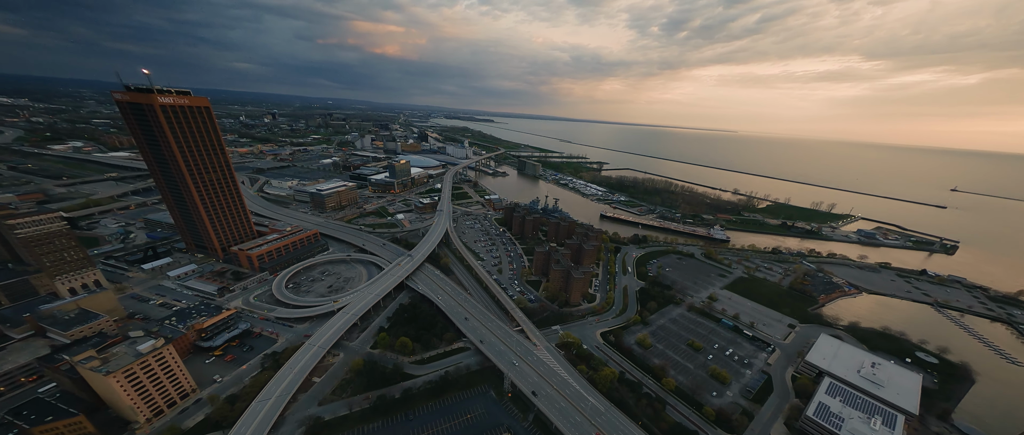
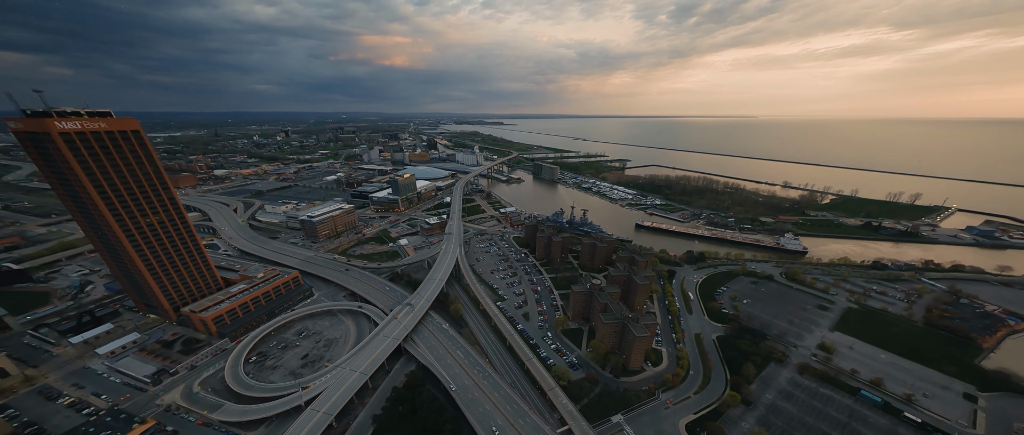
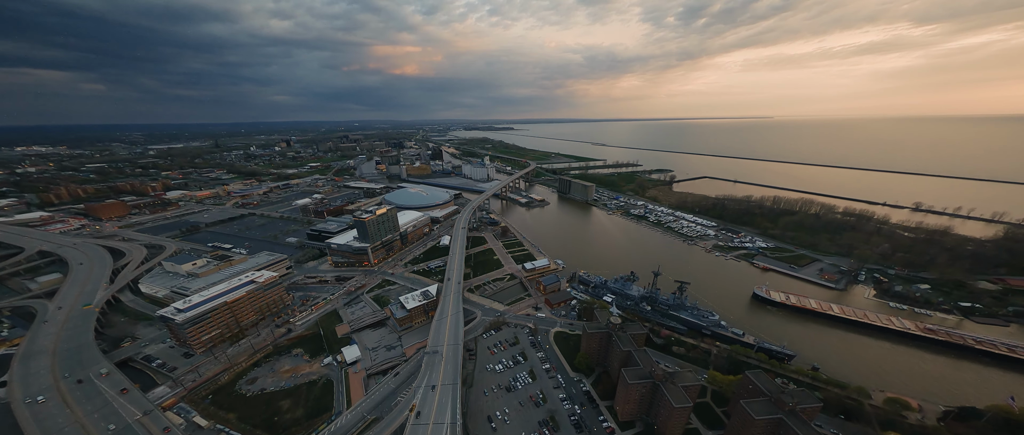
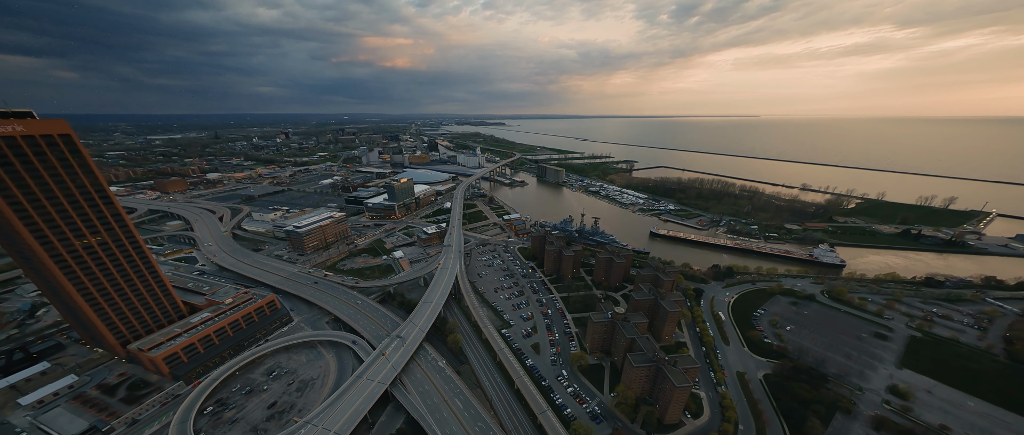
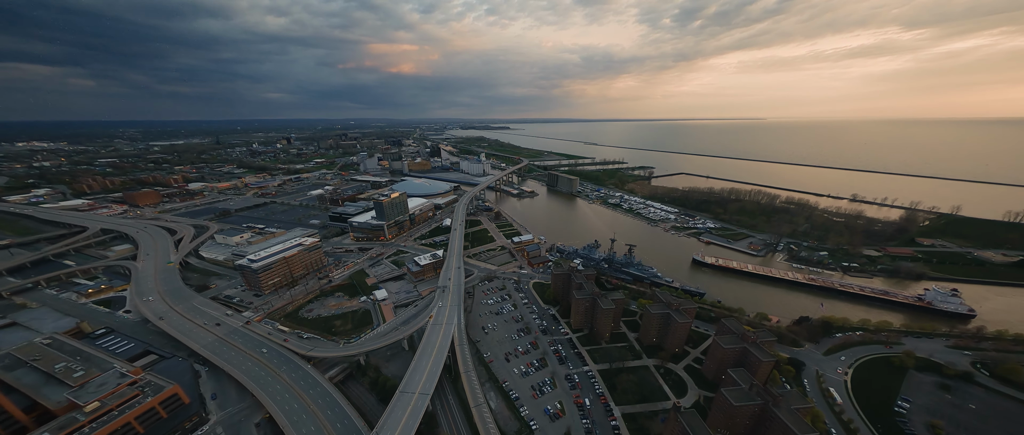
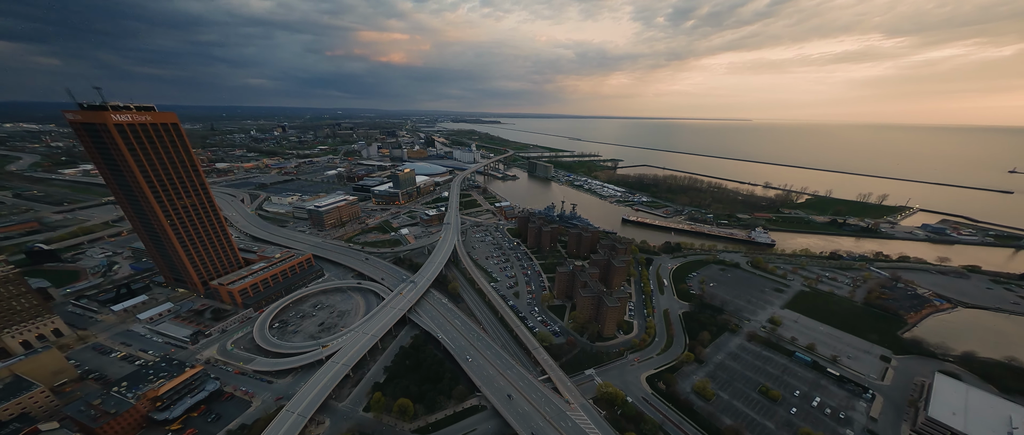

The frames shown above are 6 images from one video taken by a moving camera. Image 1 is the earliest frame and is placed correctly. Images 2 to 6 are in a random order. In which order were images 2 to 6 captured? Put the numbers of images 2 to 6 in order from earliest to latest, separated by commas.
6, 2, 4, 5, 3
